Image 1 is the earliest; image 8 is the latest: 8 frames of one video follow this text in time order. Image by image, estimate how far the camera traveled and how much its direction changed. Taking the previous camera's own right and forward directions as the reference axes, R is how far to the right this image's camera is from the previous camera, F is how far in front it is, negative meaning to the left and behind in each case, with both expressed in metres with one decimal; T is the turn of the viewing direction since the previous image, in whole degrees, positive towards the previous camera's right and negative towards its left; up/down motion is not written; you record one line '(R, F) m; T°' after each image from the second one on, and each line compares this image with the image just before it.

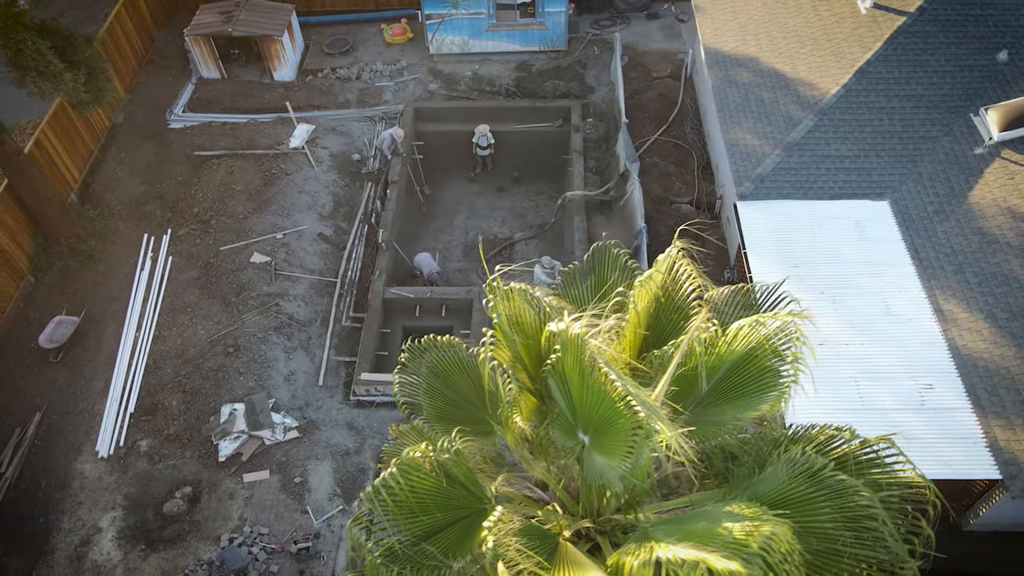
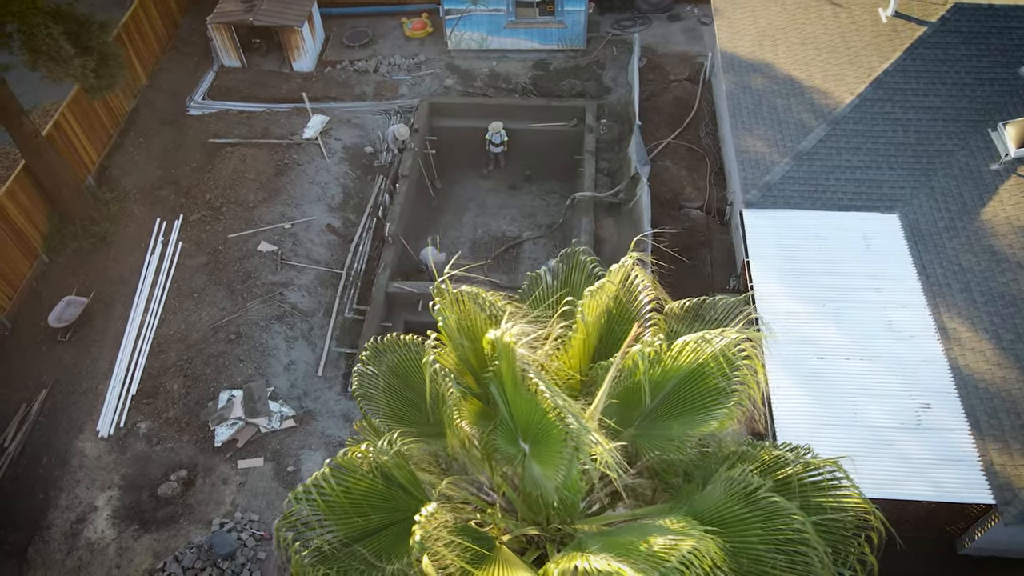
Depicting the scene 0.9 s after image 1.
(+0.3, 0.0) m; -2°
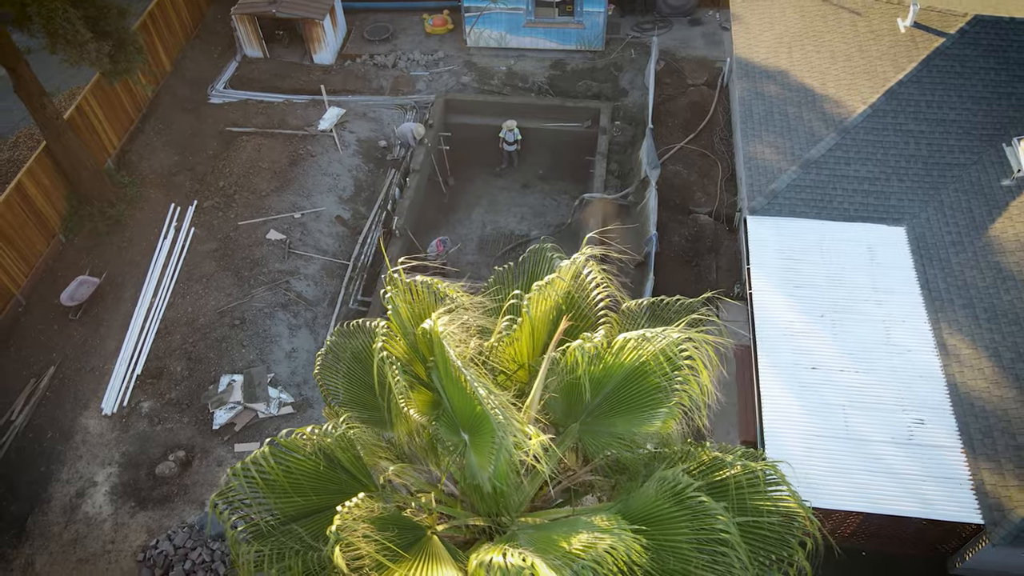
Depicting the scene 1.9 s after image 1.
(+0.3, 0.0) m; -2°
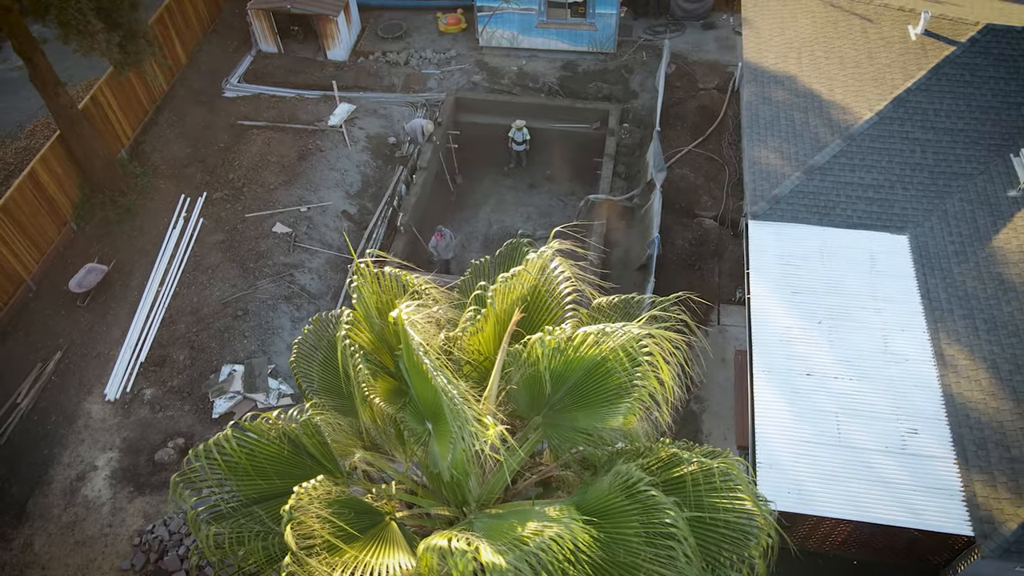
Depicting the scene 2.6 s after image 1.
(+0.2, 0.0) m; -1°
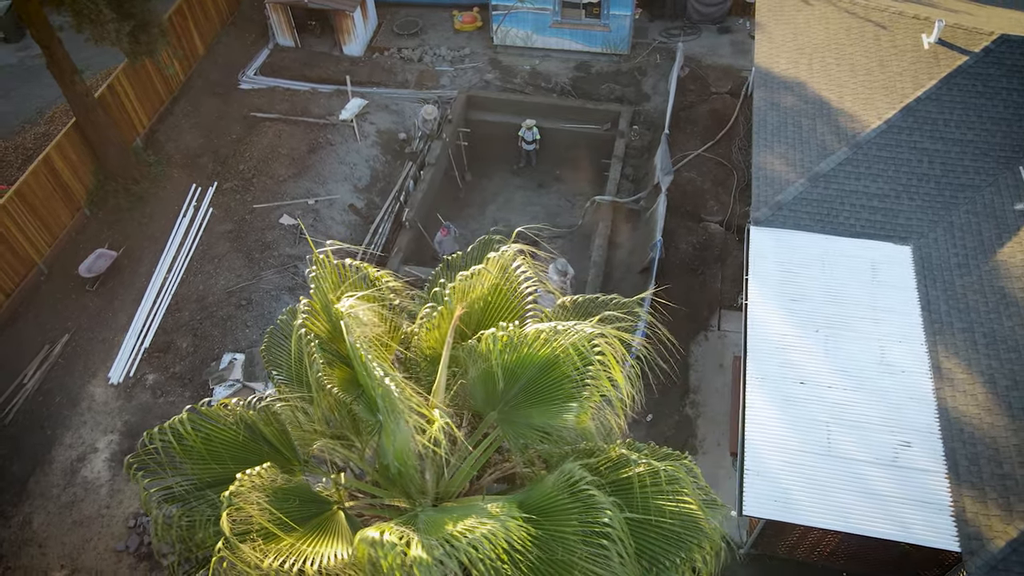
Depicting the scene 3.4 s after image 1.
(+0.3, 0.0) m; -1°
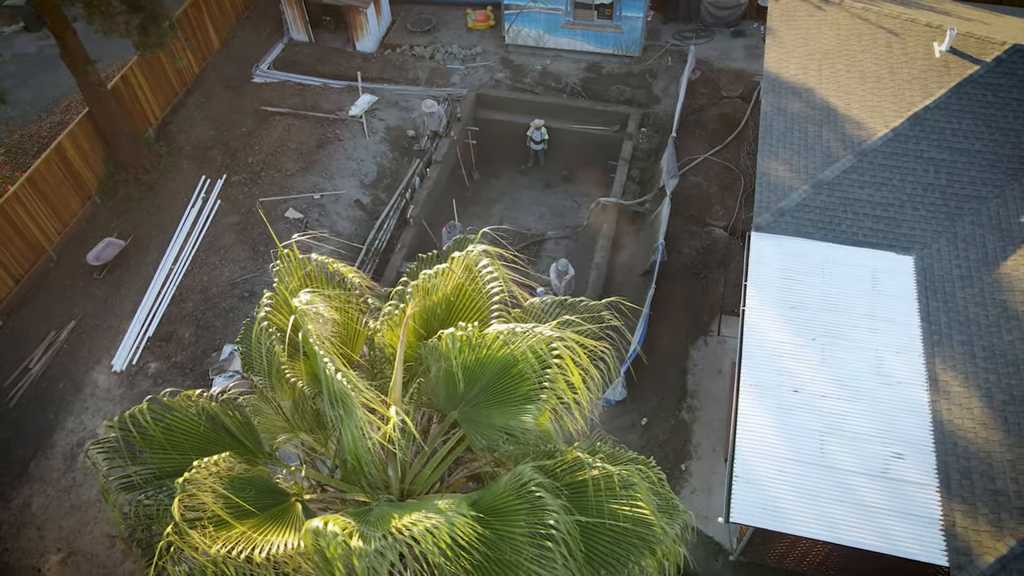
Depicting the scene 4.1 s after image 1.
(+0.2, 0.0) m; -1°
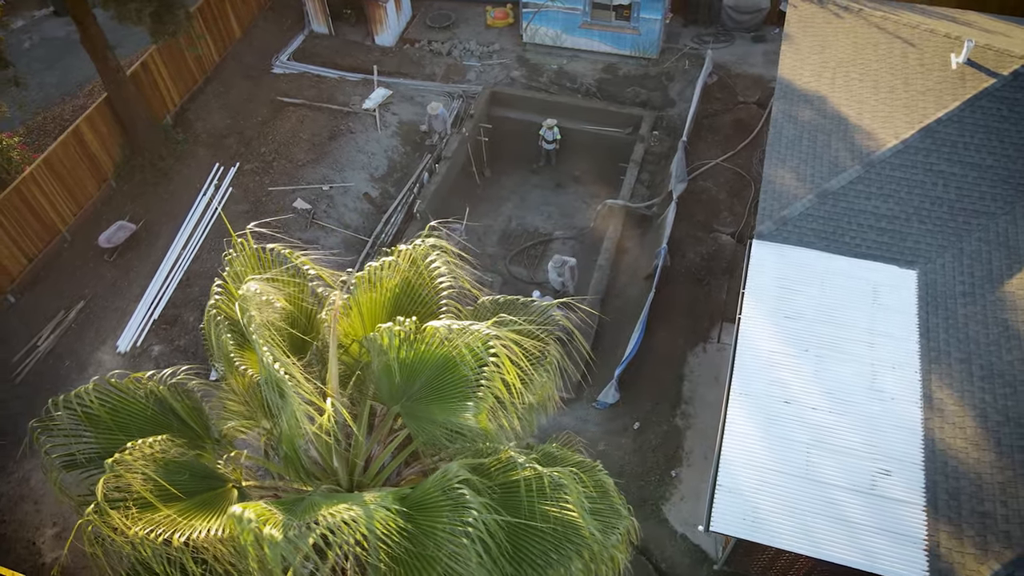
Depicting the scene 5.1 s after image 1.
(+0.4, 0.0) m; -2°
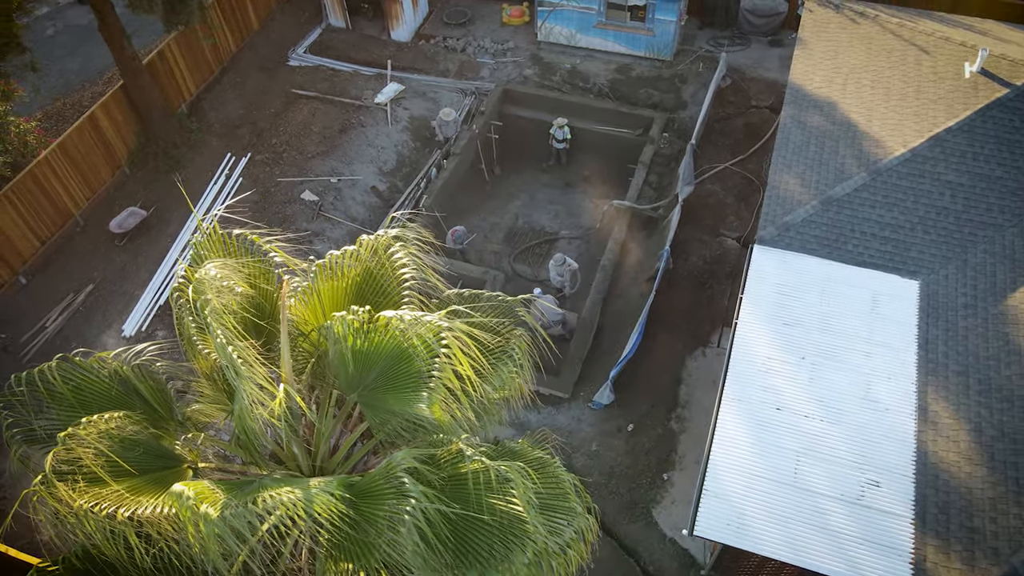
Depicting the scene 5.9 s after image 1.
(+0.3, 0.0) m; -1°
